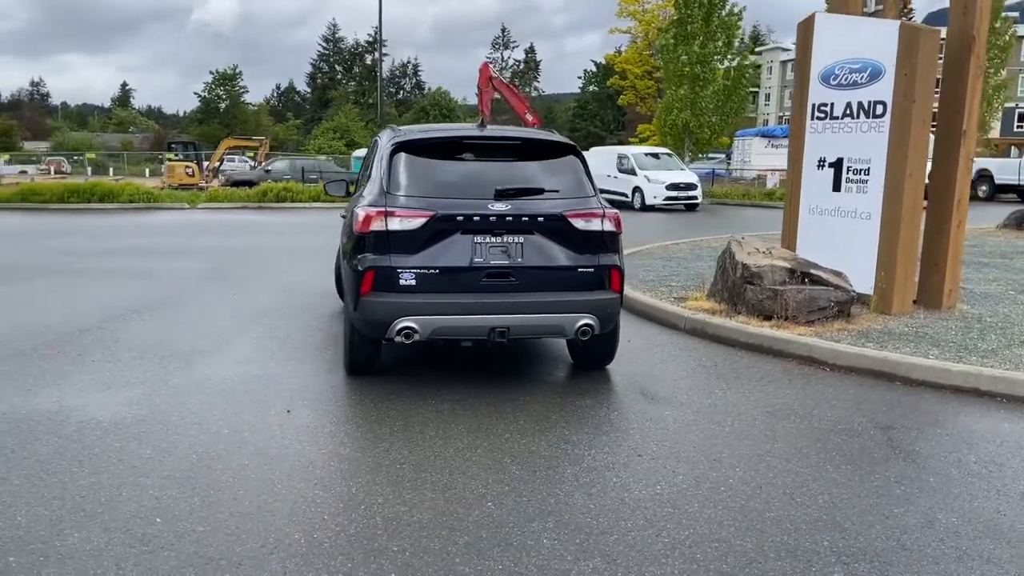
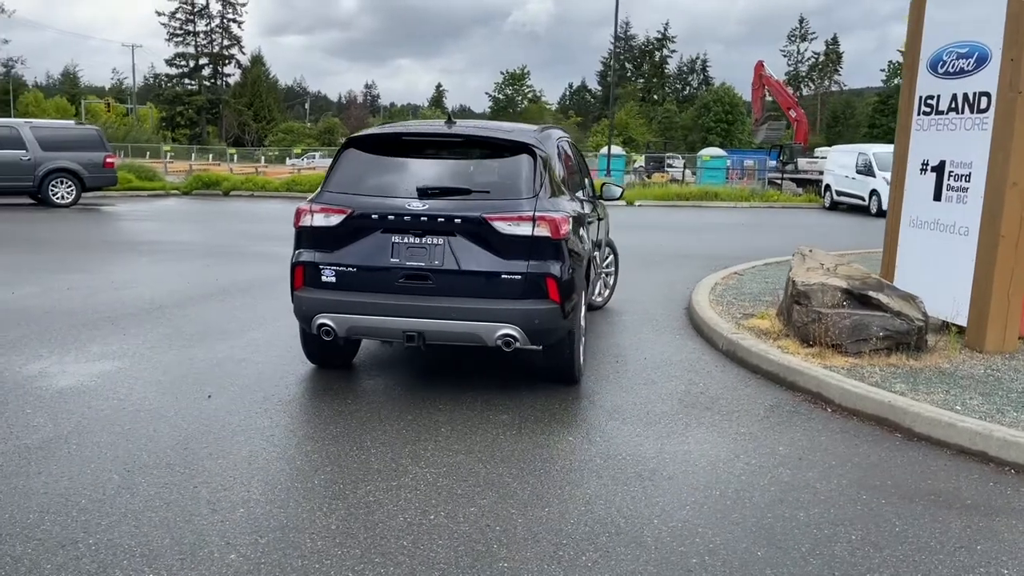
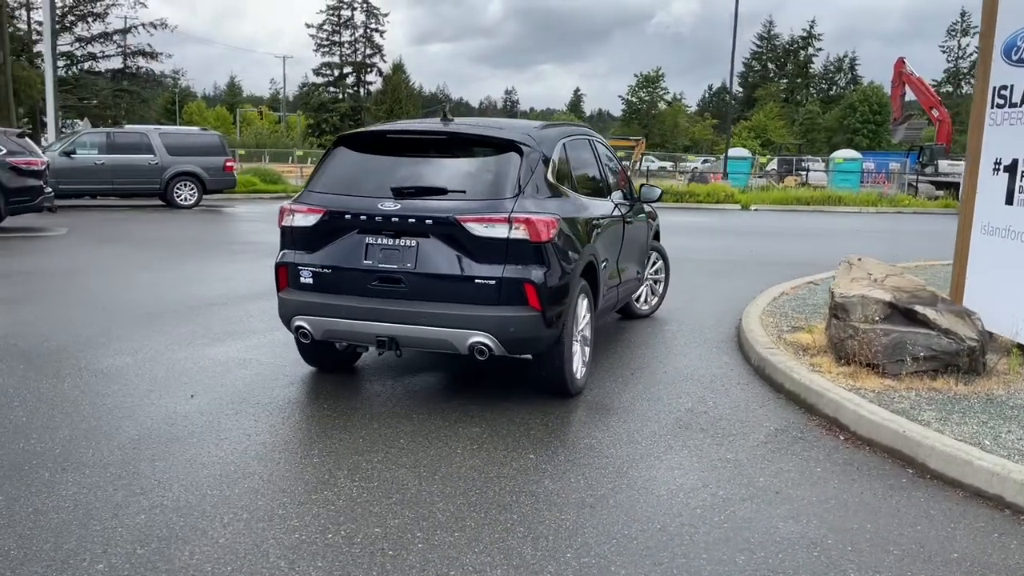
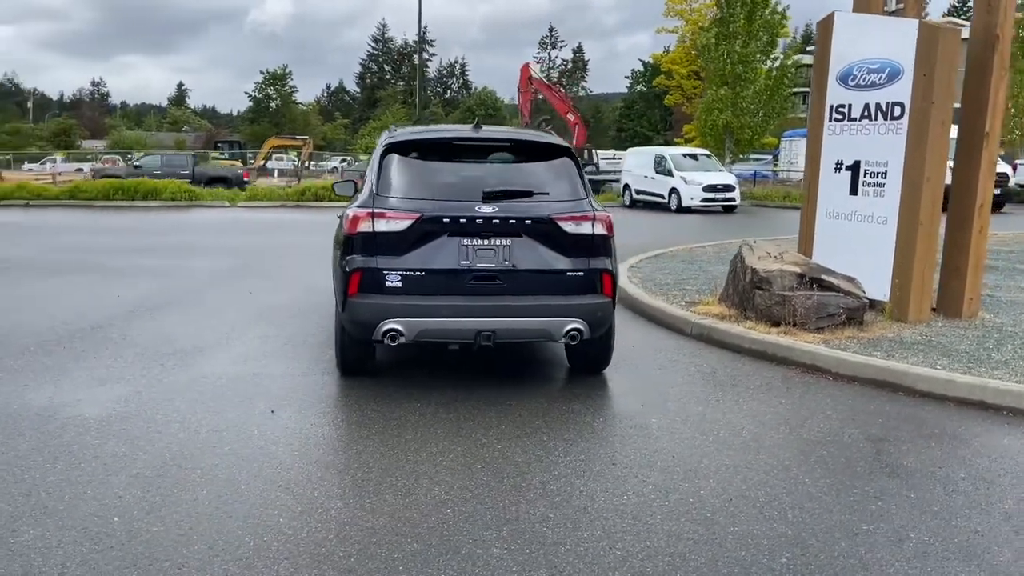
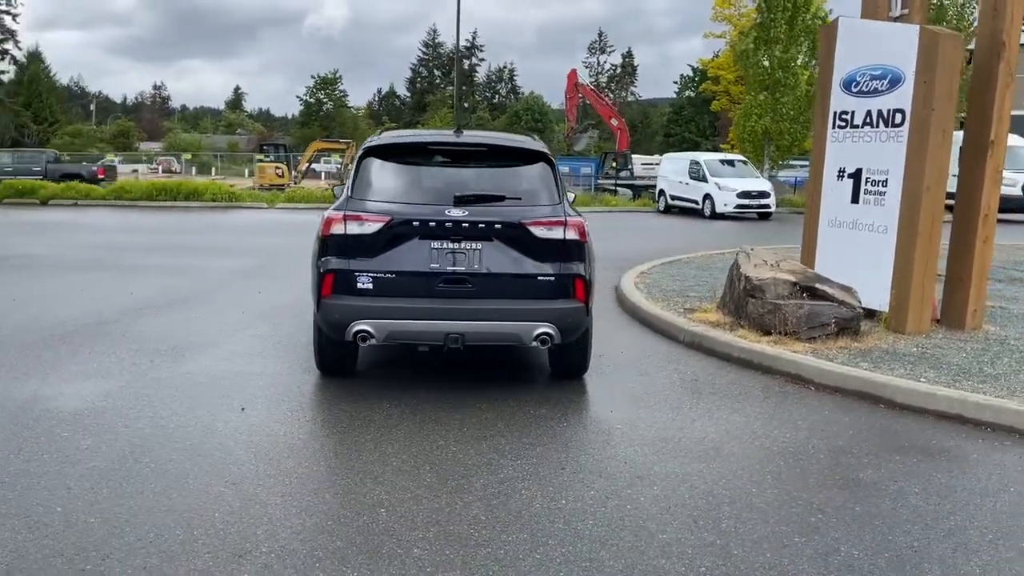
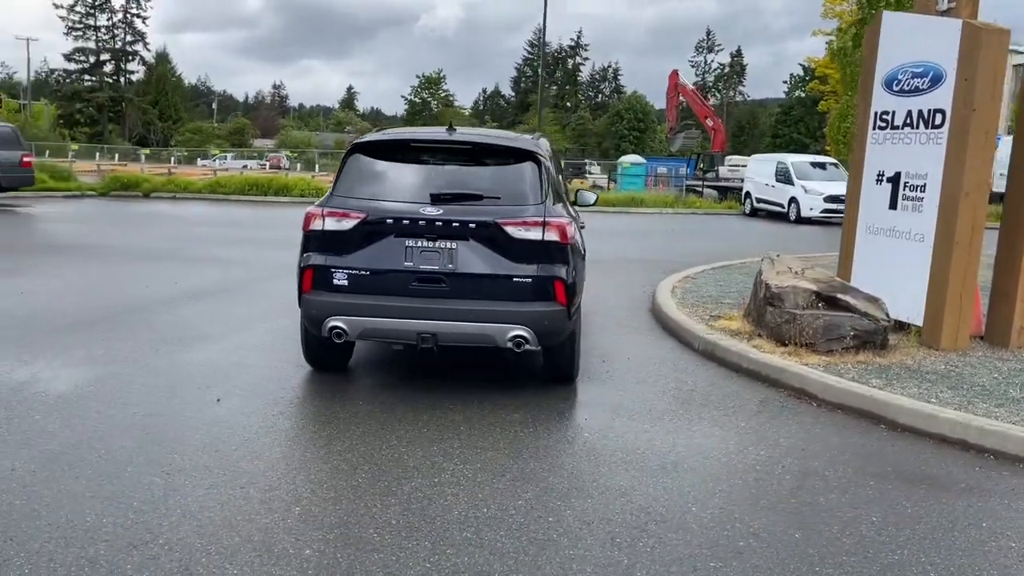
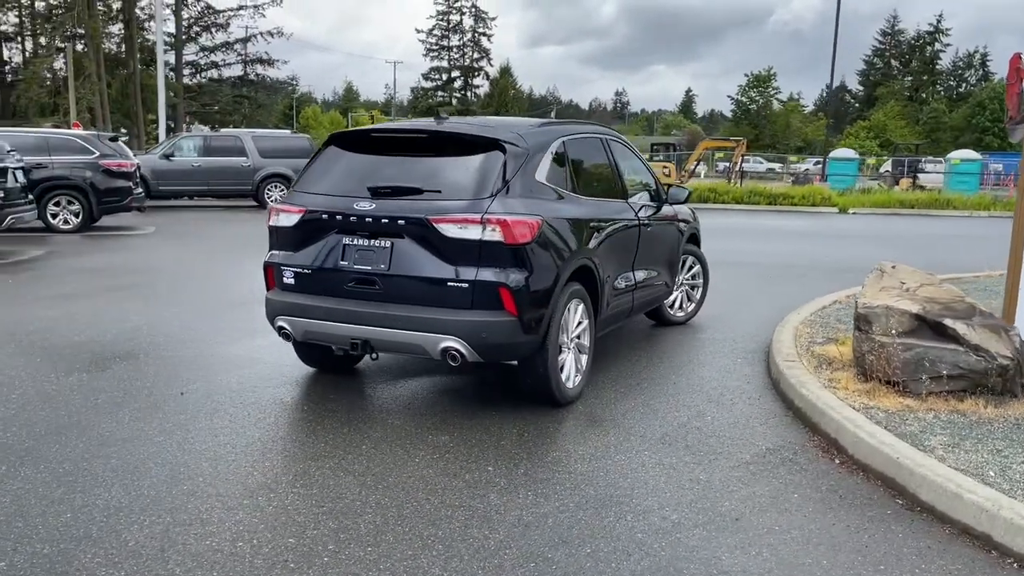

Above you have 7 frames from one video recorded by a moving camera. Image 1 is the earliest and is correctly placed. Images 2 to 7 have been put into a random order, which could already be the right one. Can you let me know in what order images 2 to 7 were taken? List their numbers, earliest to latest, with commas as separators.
4, 5, 6, 2, 3, 7
